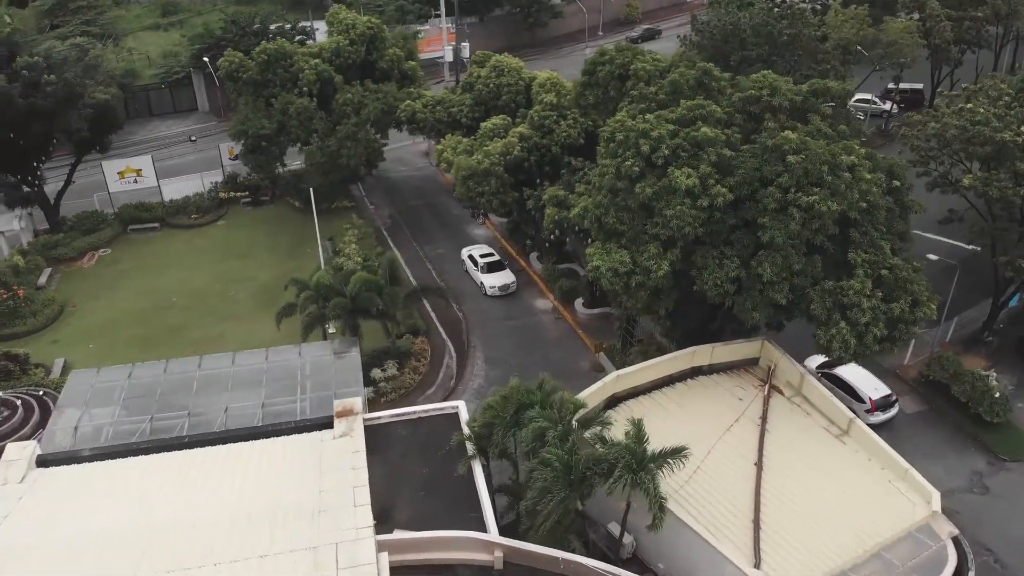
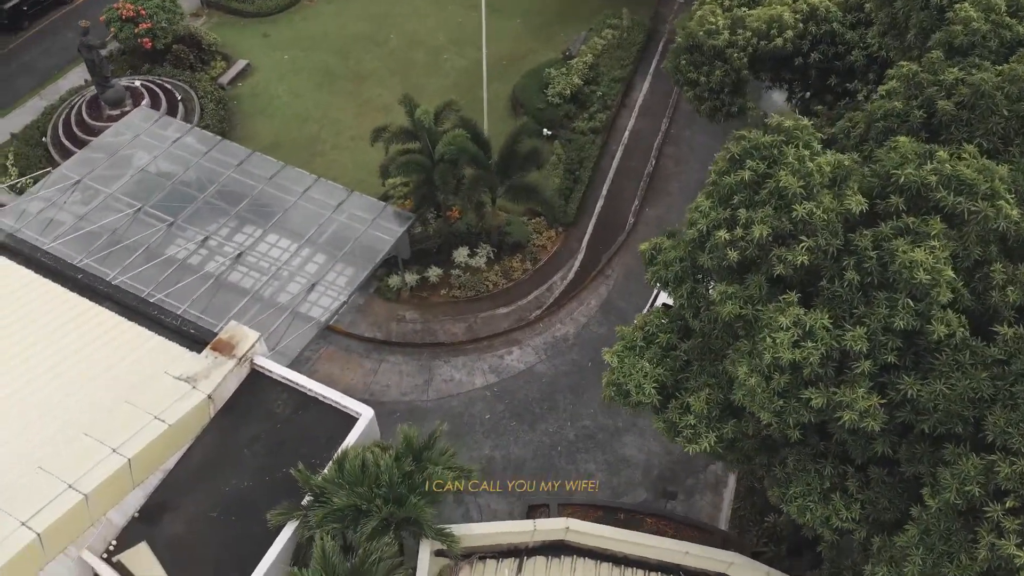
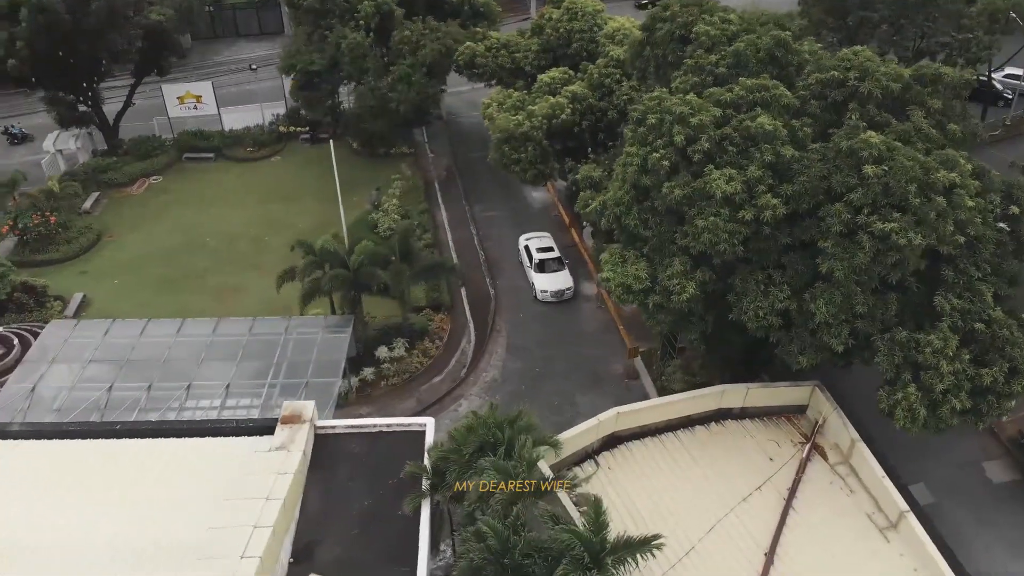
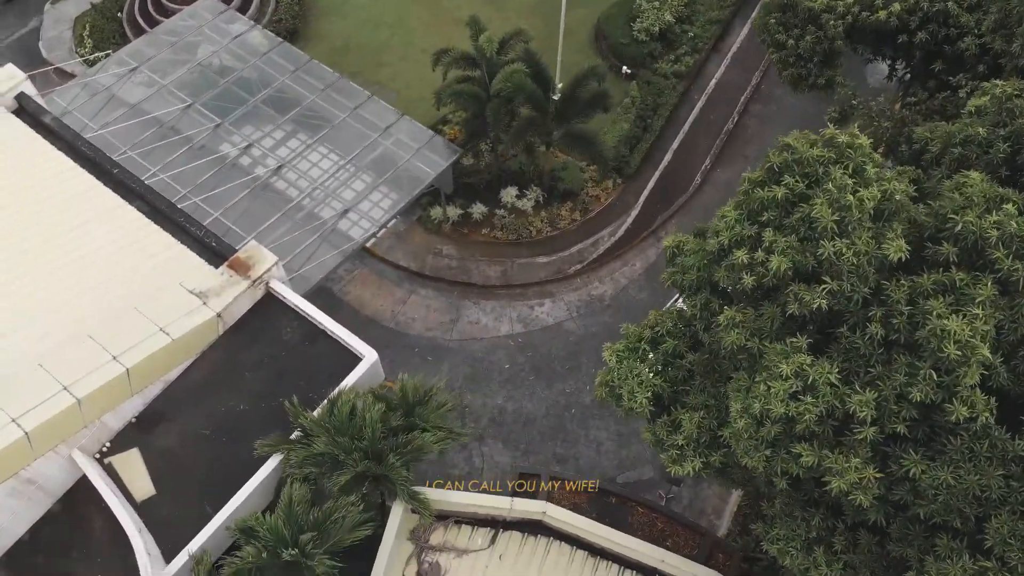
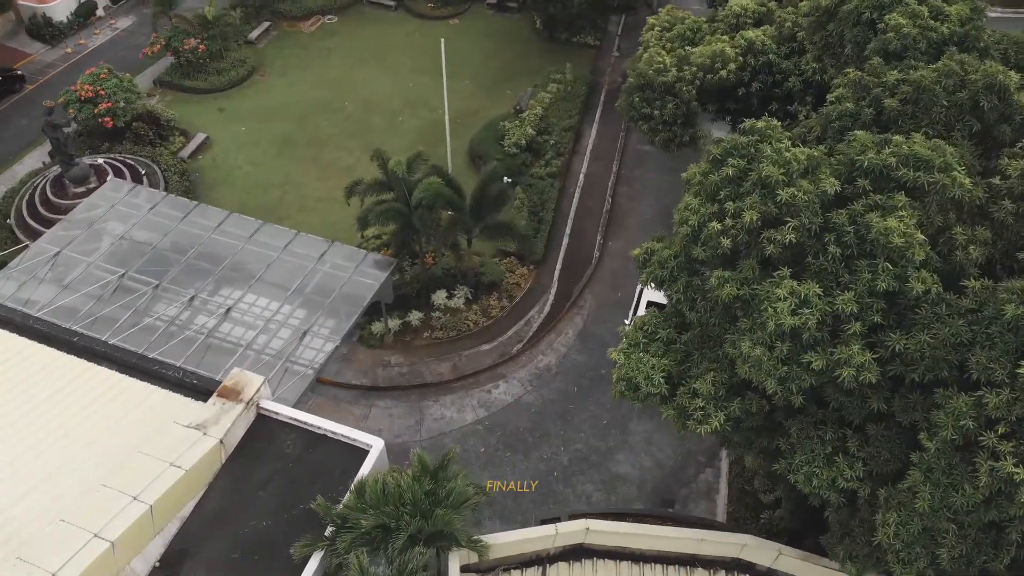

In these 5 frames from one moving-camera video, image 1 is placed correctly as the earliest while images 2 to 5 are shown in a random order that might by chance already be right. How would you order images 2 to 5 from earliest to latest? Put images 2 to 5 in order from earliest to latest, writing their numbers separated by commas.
3, 5, 2, 4
